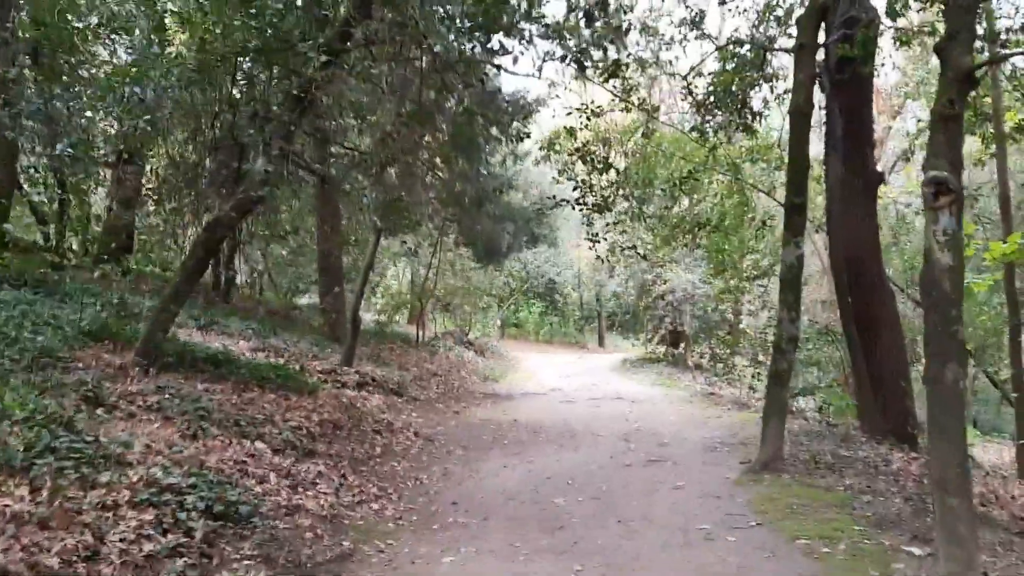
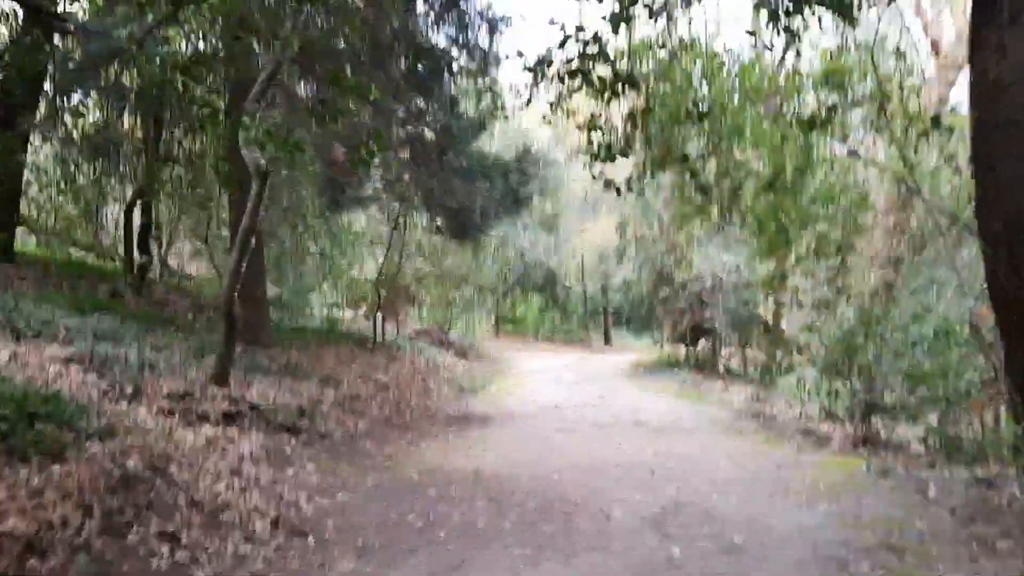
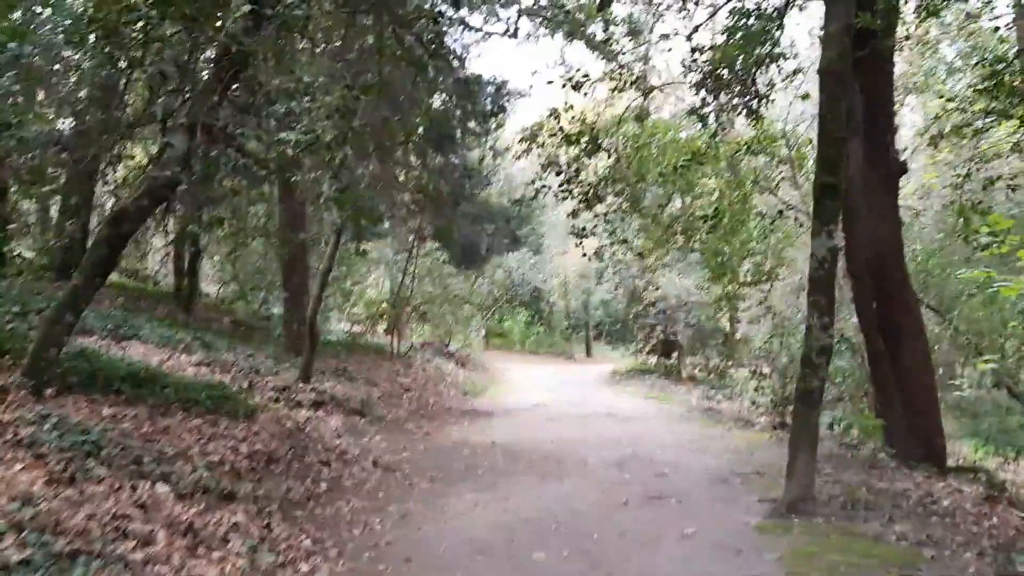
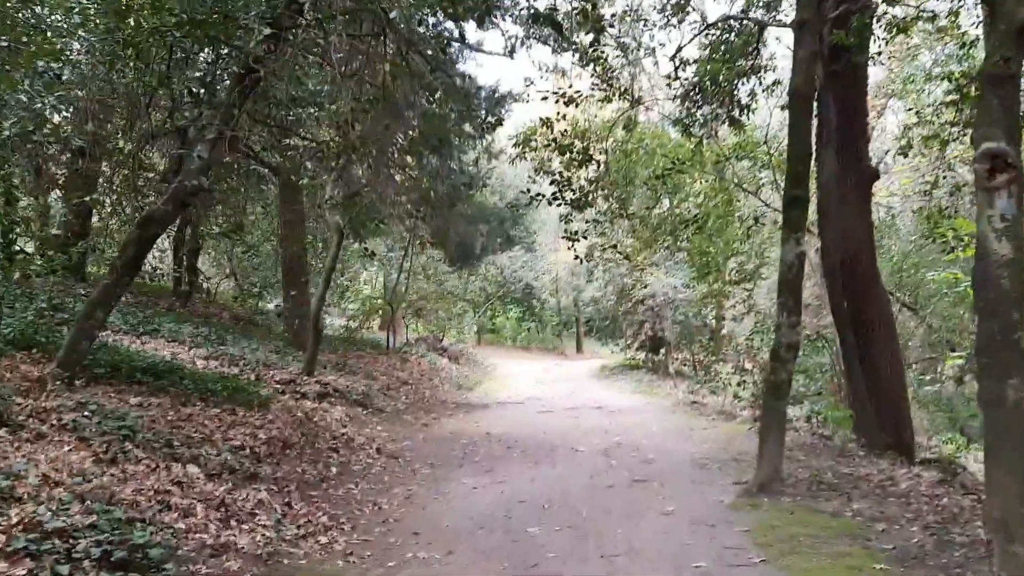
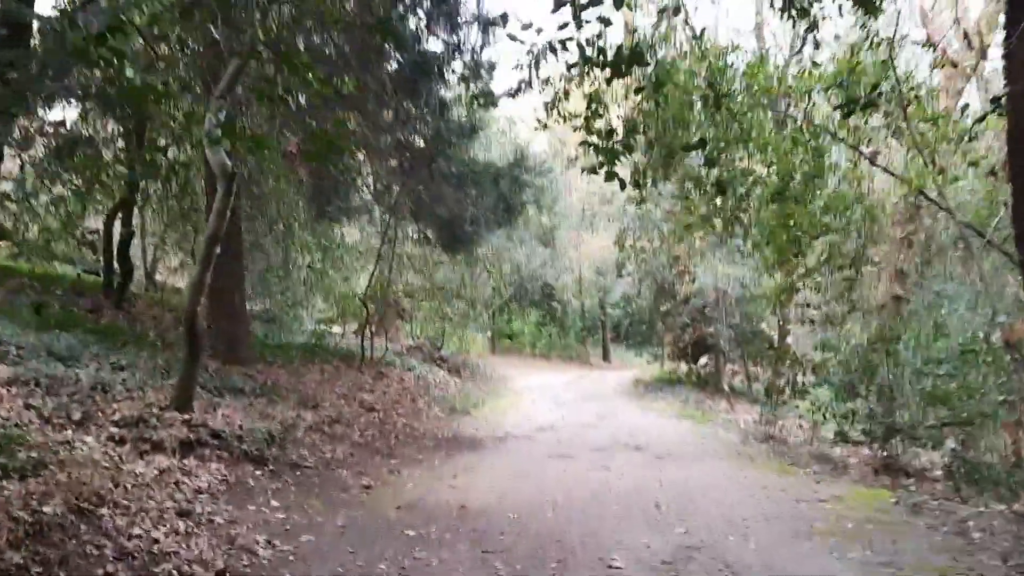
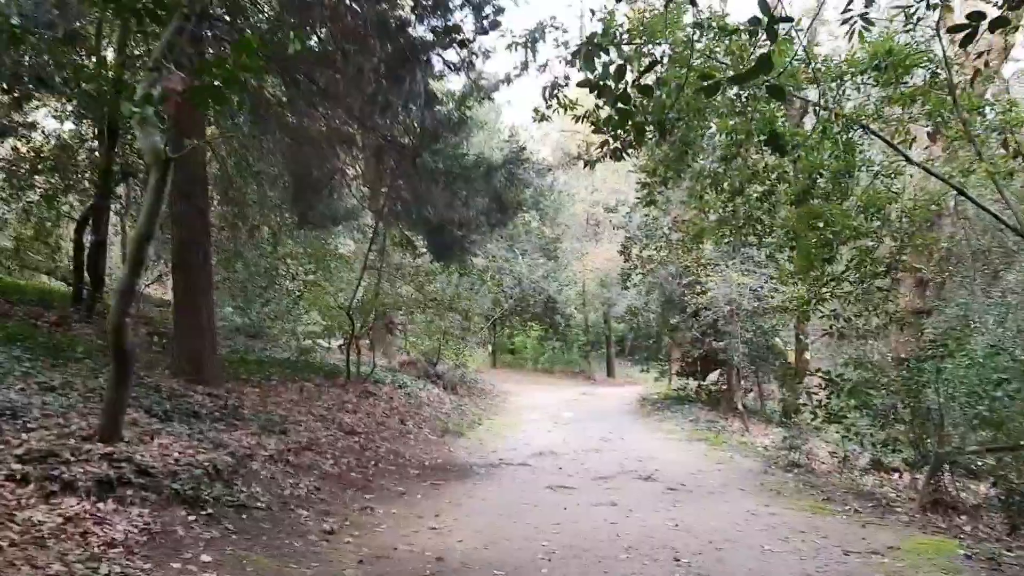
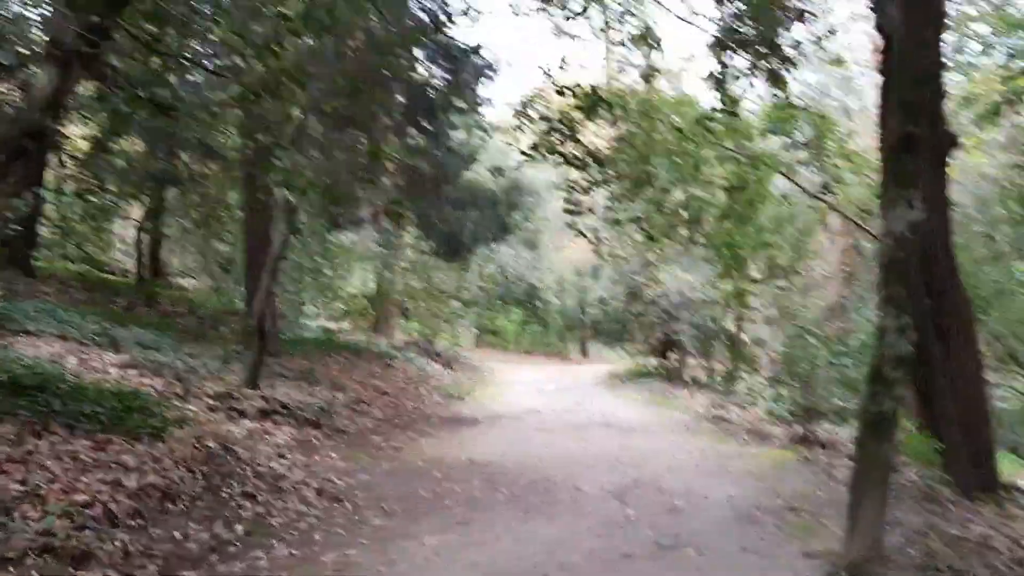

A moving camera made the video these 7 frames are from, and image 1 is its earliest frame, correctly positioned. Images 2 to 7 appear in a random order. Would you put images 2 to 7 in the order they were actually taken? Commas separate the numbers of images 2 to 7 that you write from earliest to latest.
4, 3, 7, 2, 5, 6
